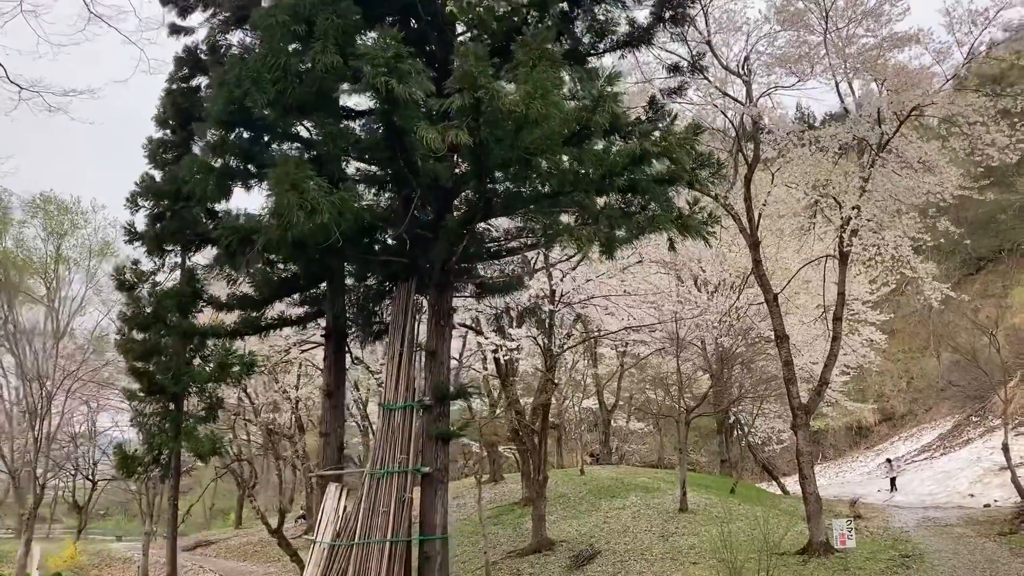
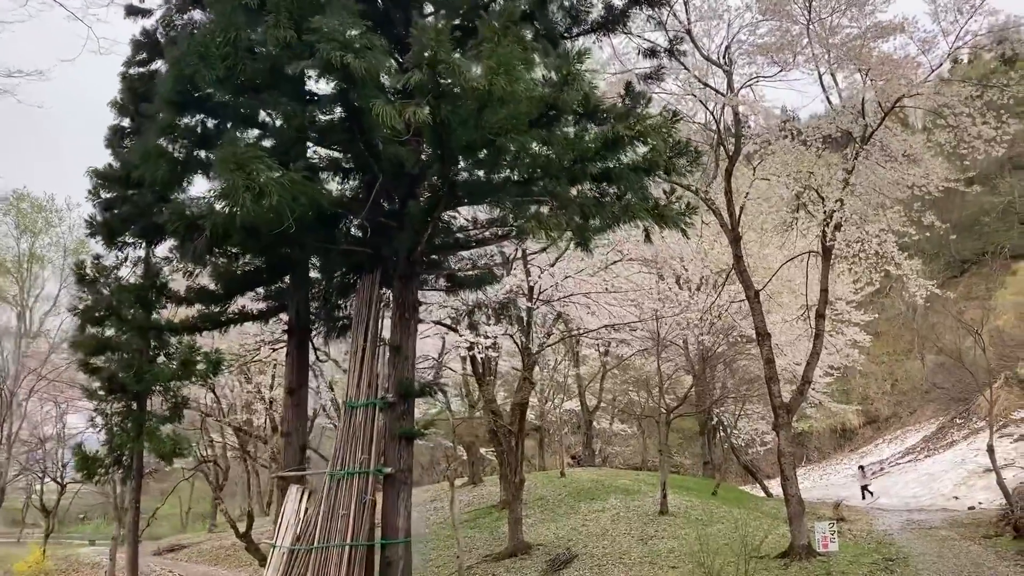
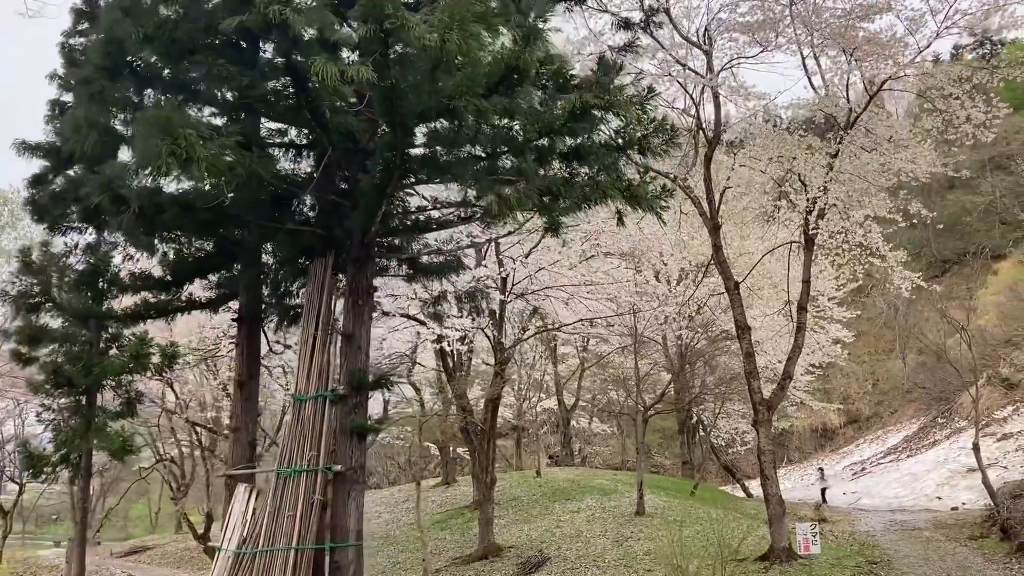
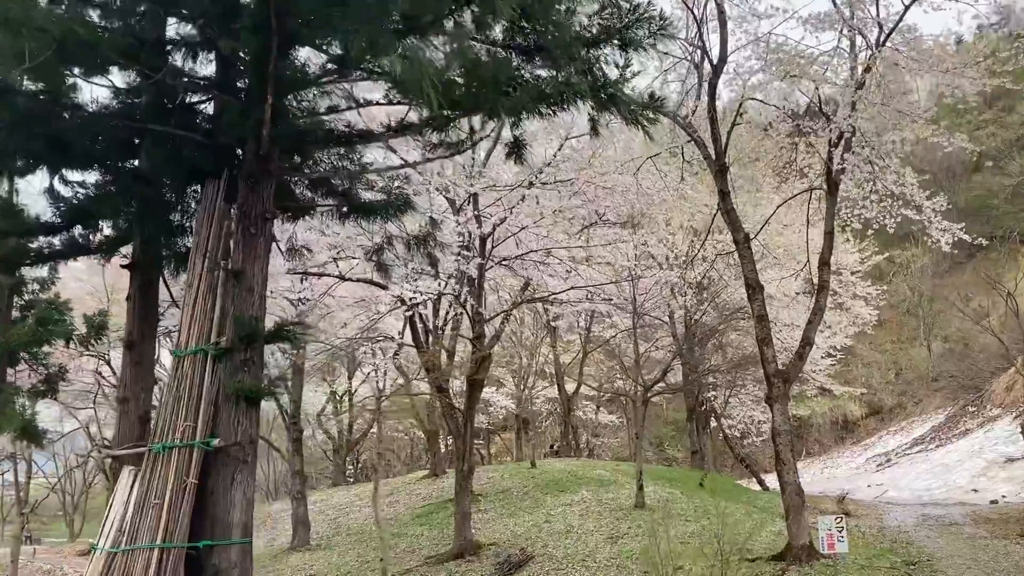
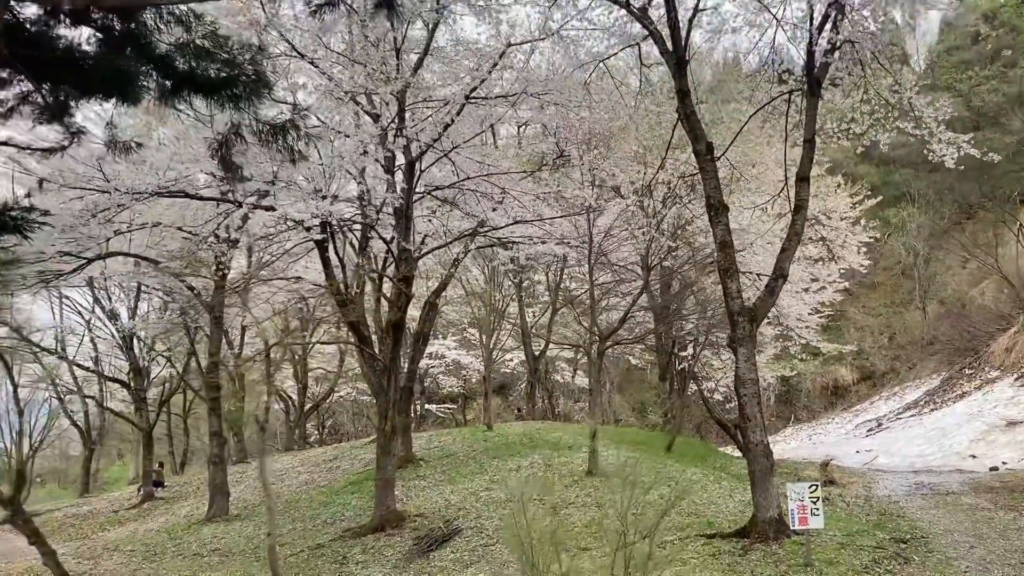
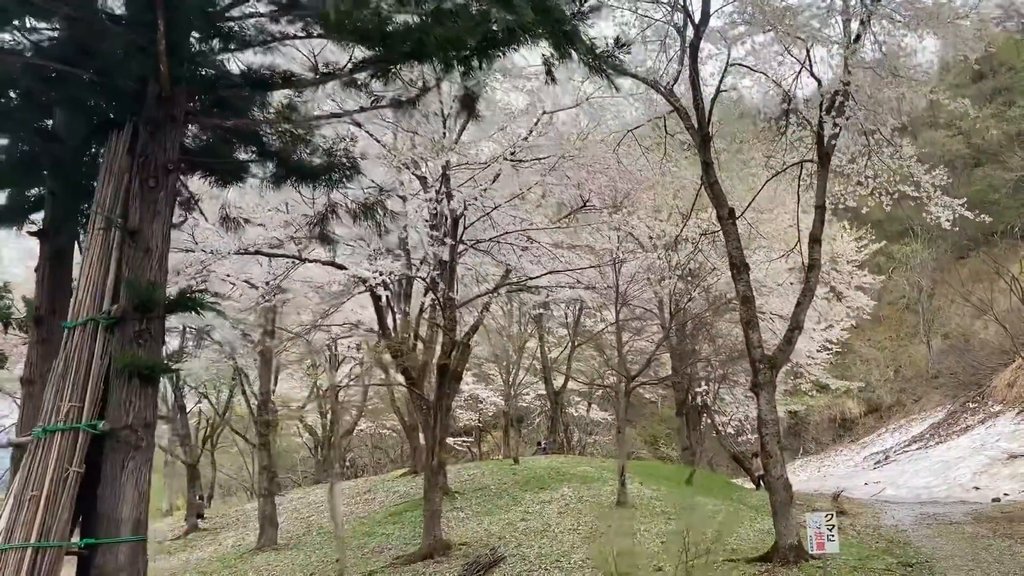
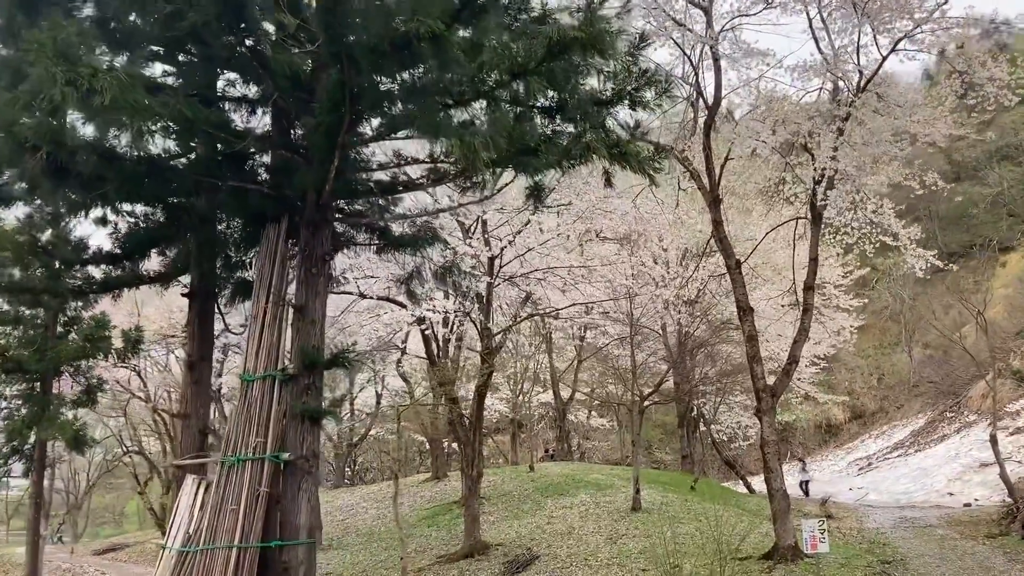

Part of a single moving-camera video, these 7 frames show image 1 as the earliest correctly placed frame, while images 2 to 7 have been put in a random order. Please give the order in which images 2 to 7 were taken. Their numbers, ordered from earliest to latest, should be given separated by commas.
2, 3, 7, 4, 6, 5
